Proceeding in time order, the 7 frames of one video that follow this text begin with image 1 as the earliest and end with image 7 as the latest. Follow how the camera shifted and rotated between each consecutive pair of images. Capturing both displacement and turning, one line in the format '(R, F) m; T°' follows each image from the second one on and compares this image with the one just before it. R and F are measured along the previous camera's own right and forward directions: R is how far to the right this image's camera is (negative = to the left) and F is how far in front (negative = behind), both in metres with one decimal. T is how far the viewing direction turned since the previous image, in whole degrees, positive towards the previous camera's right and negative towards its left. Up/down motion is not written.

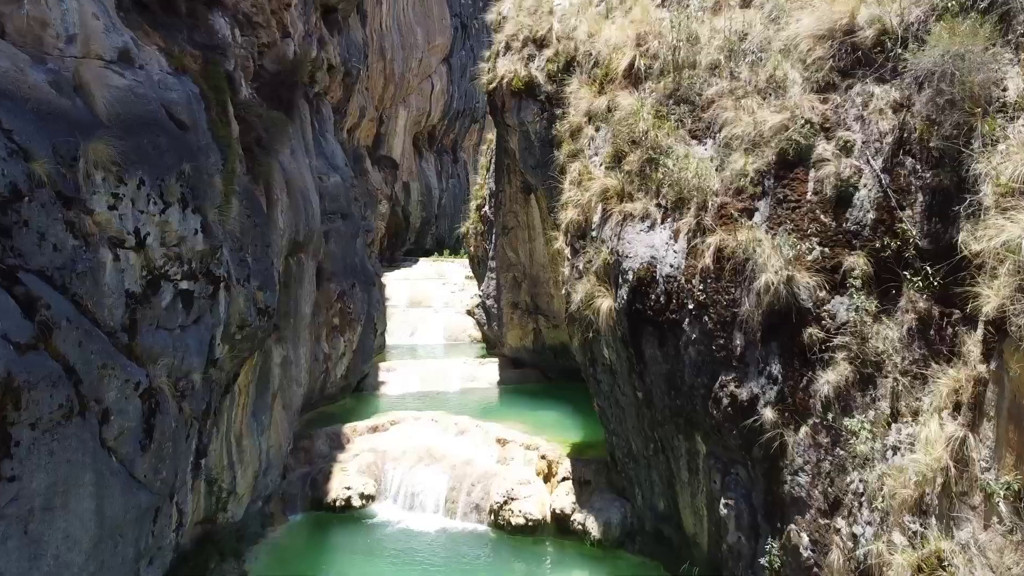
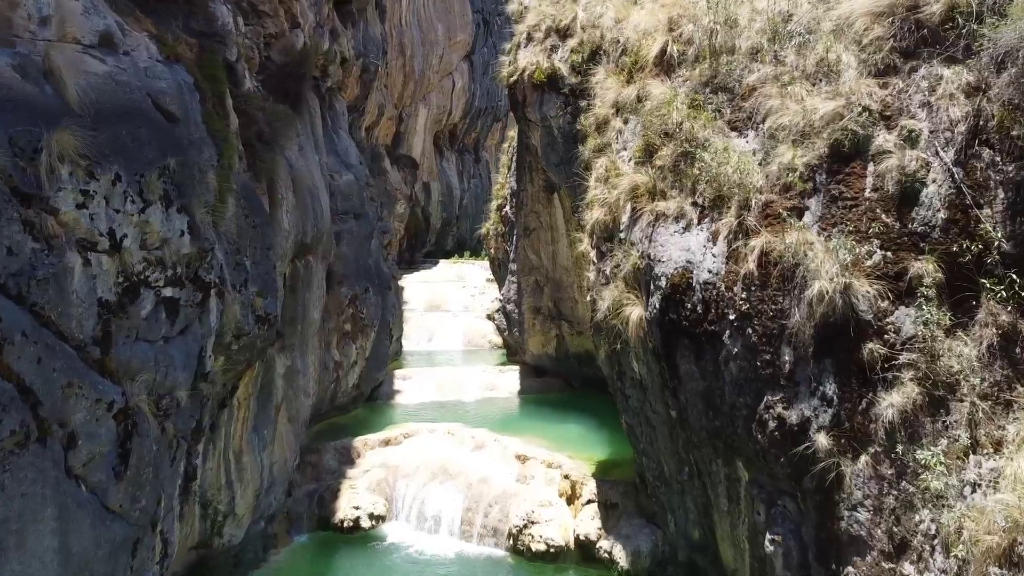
(0.0, +0.6) m; -2°
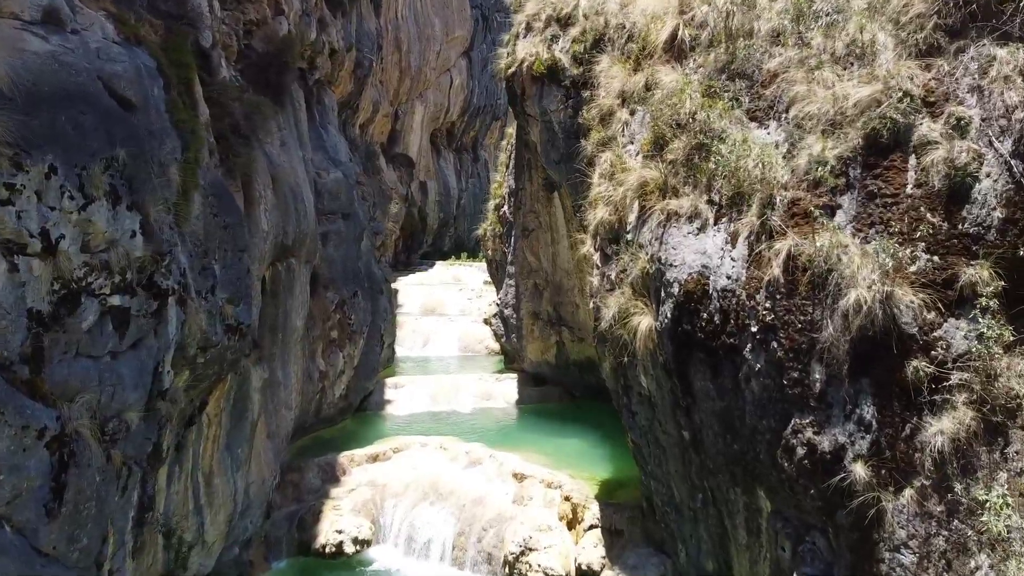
(0.0, +0.6) m; 0°
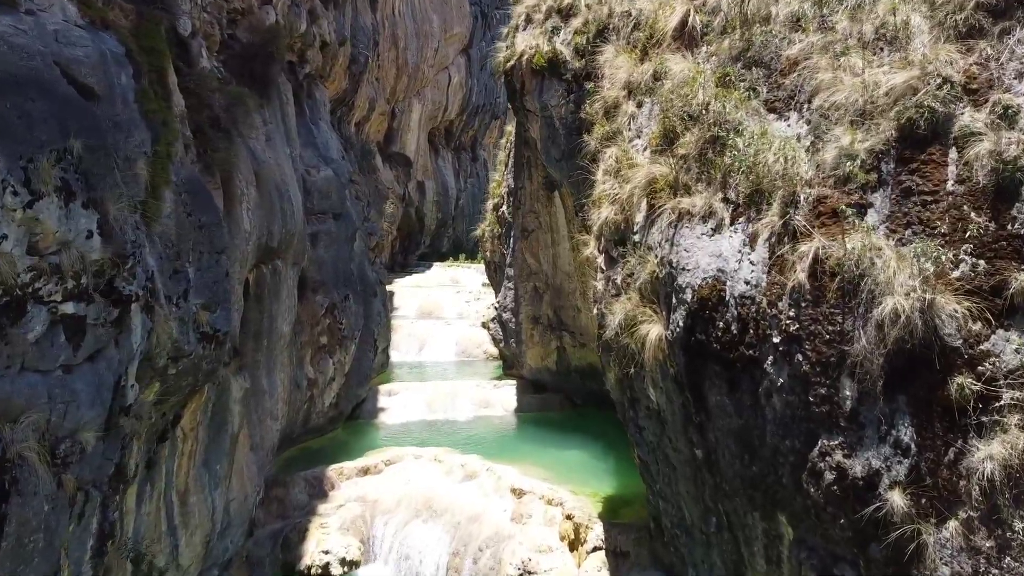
(0.0, +0.4) m; 0°
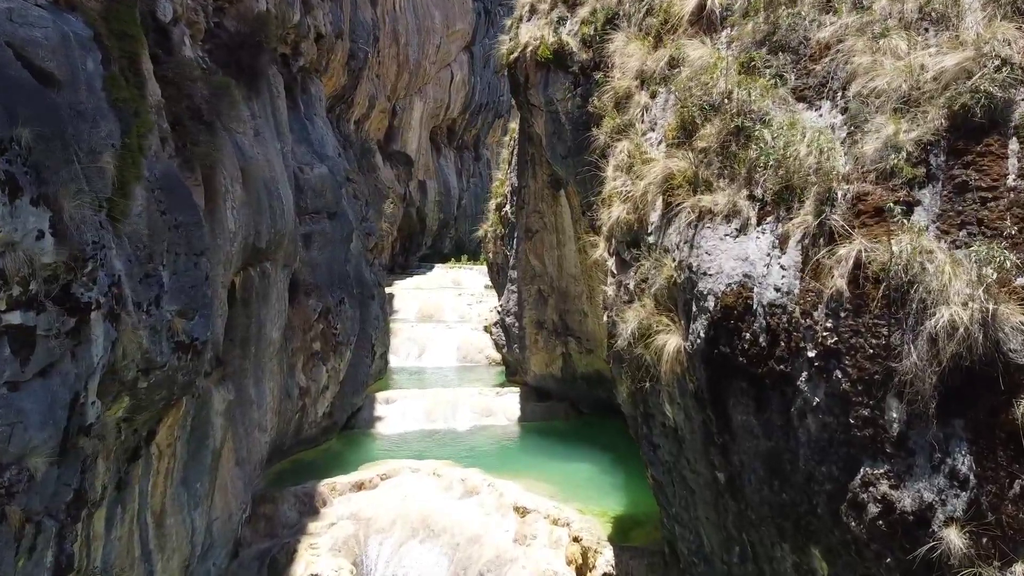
(0.0, +0.4) m; 0°
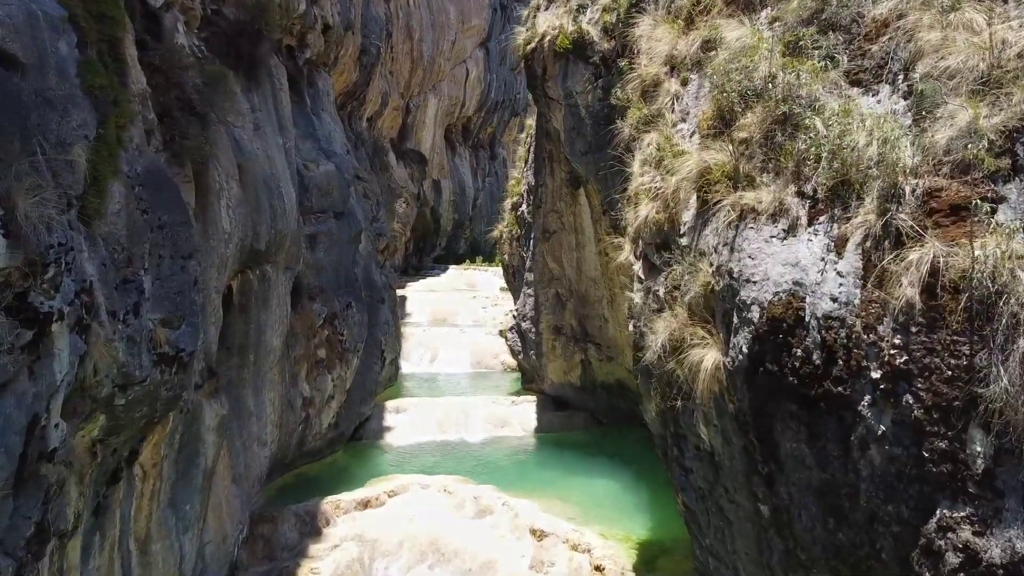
(0.0, +0.5) m; -1°
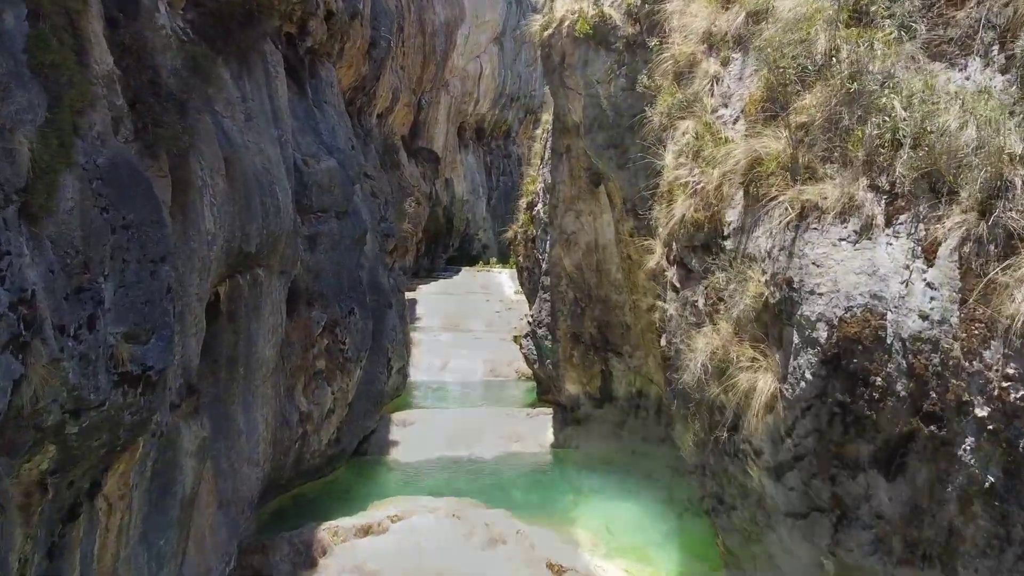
(0.0, +0.6) m; -1°
